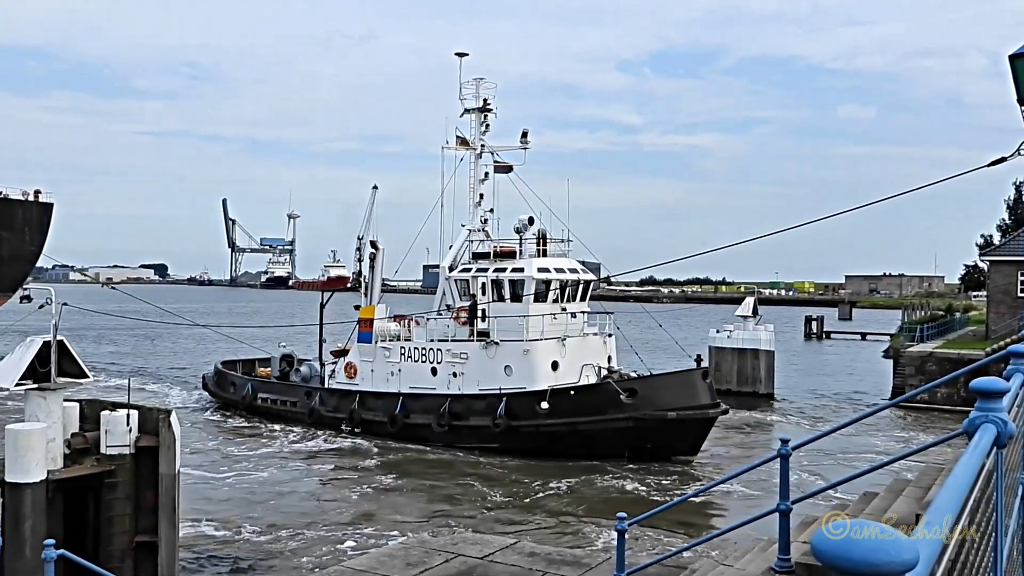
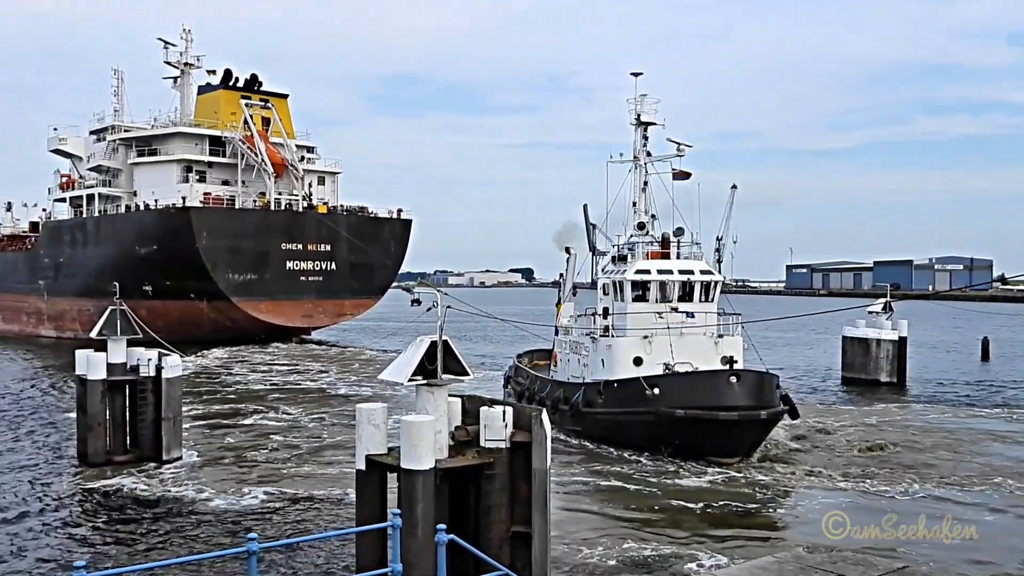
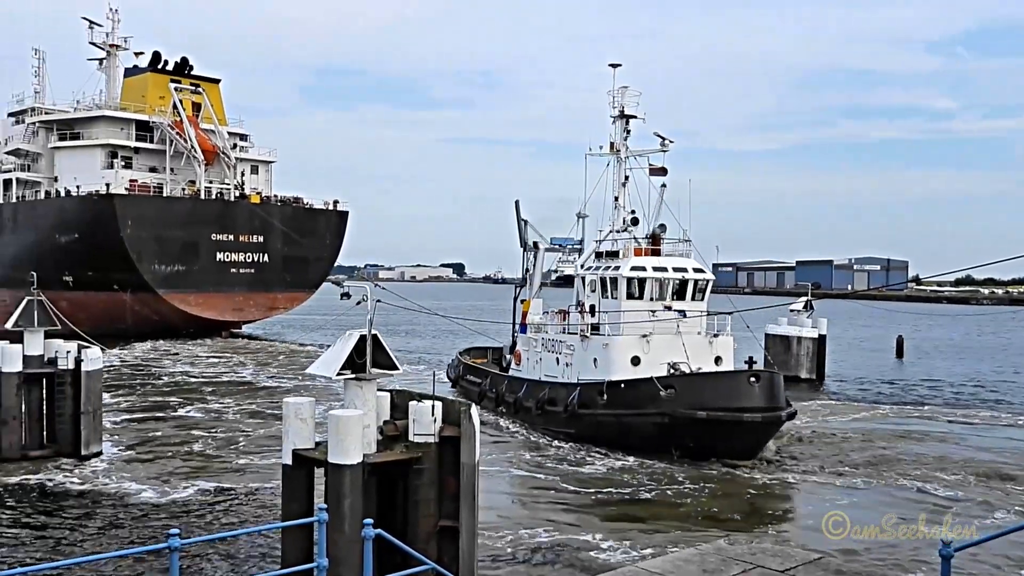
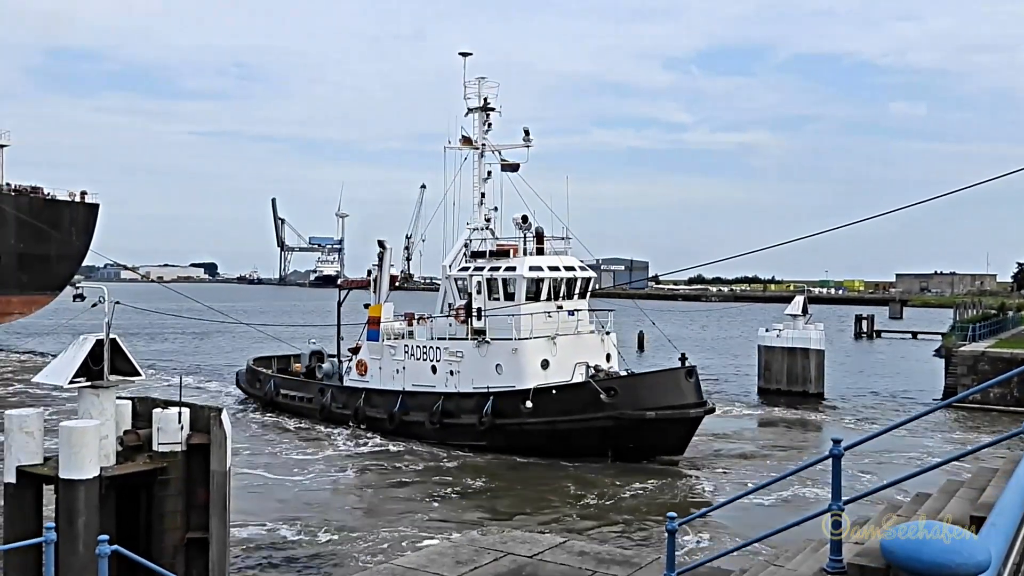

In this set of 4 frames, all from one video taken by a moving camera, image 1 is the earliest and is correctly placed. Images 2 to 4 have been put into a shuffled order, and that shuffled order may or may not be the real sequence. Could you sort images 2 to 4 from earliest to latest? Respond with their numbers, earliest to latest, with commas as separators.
4, 3, 2
